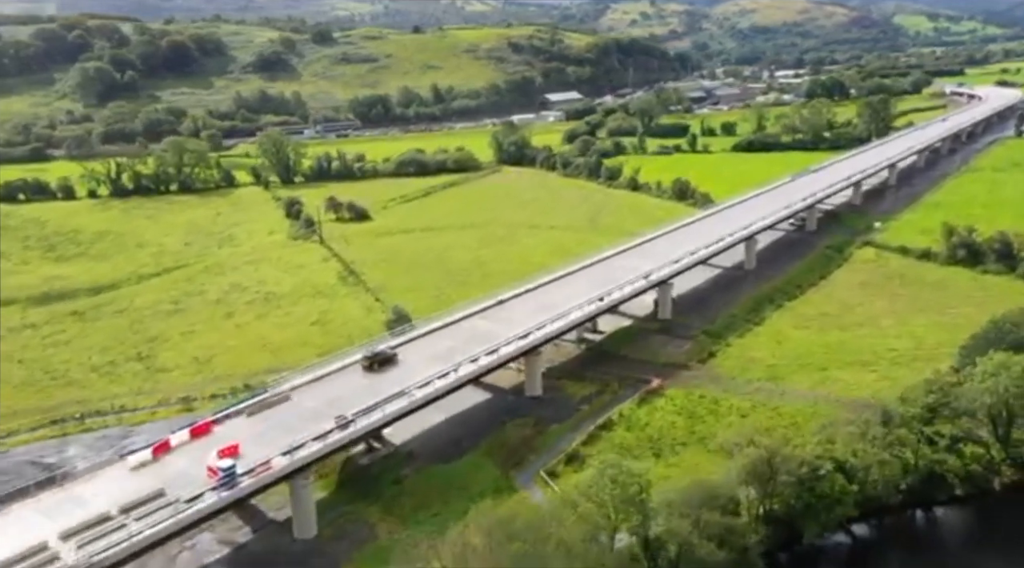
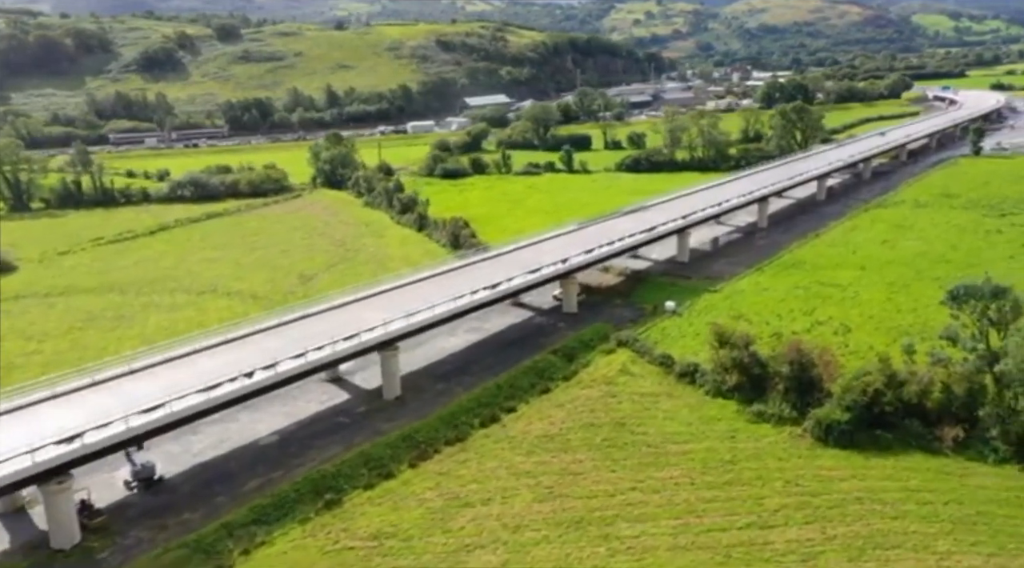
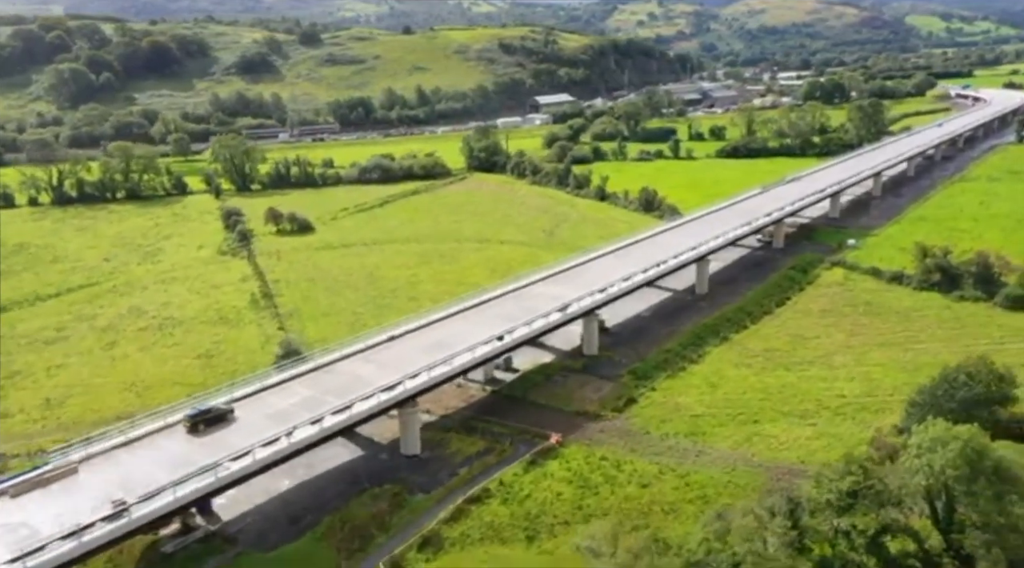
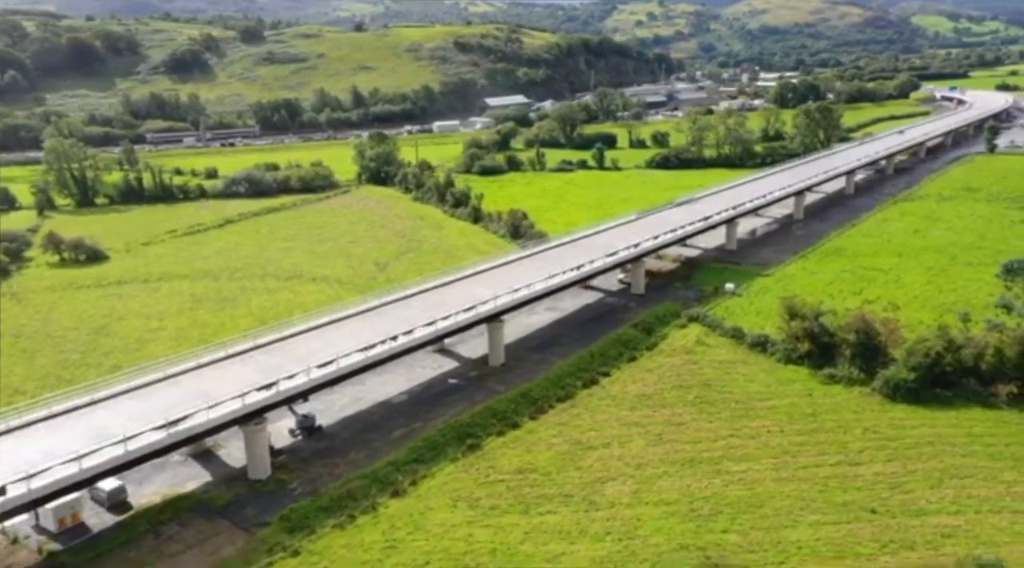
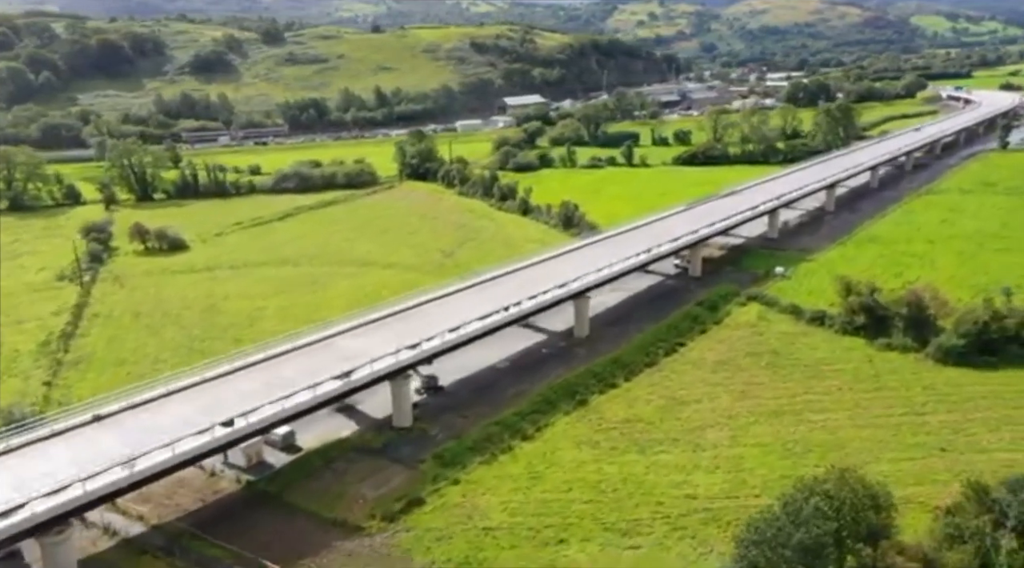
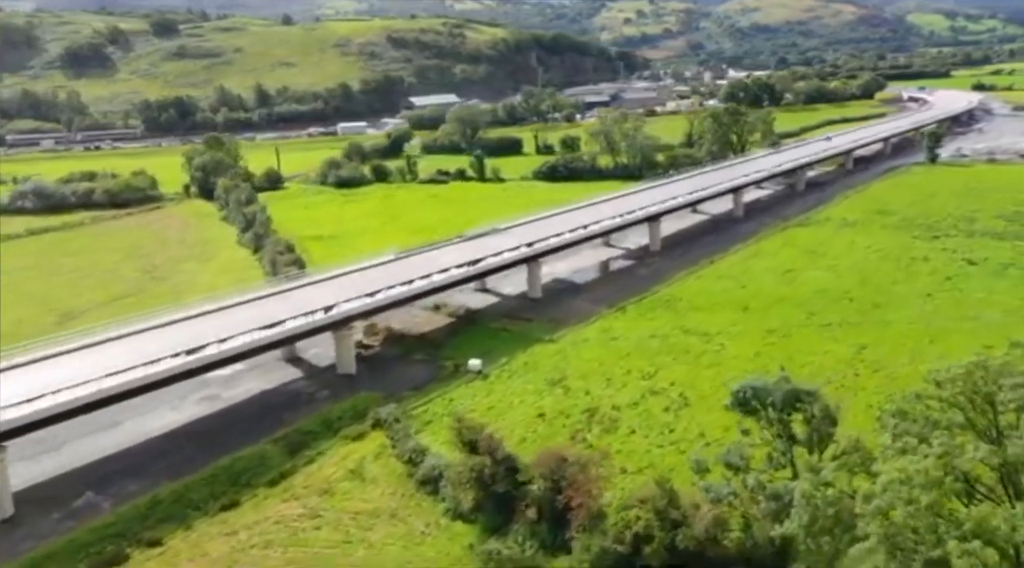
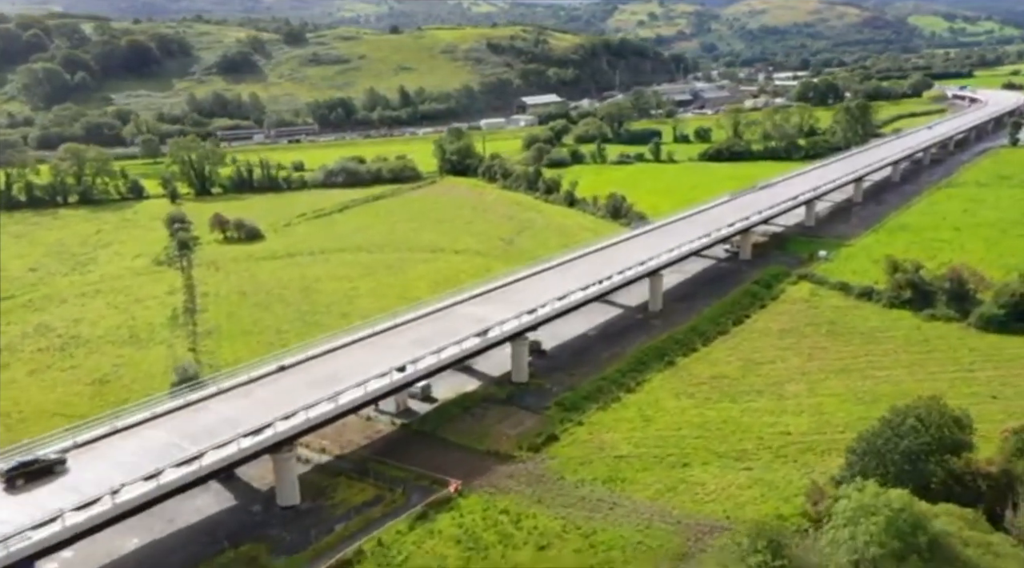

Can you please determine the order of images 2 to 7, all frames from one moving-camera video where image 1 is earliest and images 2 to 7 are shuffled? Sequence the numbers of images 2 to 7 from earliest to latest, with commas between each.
3, 7, 5, 4, 2, 6
